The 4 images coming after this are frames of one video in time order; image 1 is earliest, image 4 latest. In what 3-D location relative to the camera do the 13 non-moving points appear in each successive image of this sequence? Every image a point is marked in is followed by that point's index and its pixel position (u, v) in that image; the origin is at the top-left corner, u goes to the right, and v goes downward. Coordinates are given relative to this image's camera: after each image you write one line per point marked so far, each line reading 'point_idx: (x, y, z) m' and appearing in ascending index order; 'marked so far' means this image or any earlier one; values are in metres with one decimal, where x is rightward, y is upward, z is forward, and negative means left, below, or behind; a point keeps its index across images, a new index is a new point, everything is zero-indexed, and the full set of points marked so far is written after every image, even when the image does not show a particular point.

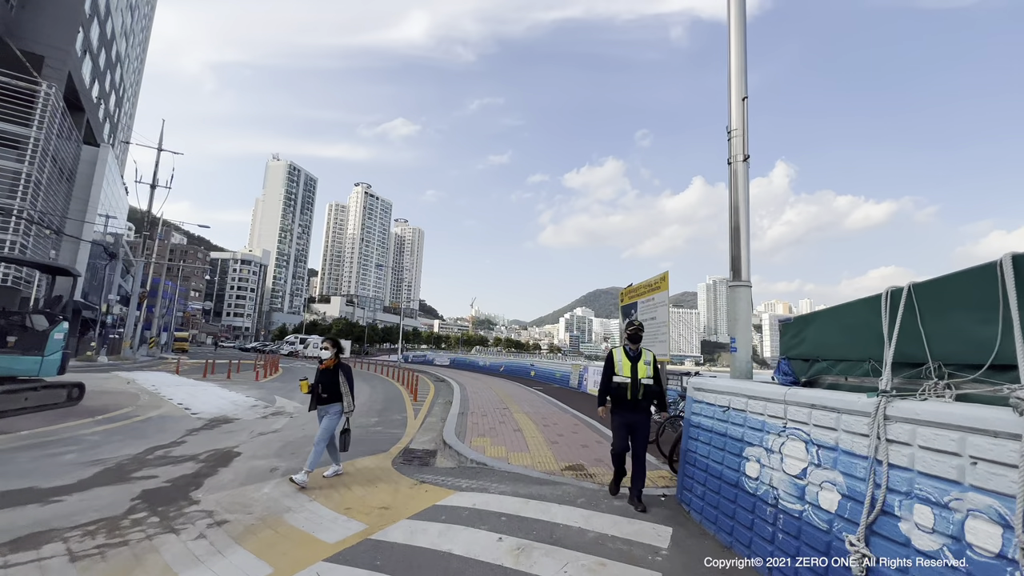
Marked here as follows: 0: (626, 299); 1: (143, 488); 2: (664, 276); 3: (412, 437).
0: (+3.6, -0.4, +14.1) m
1: (-4.3, -2.3, +5.3) m
2: (+4.0, +0.4, +11.7) m
3: (-2.1, -3.2, +9.7) m
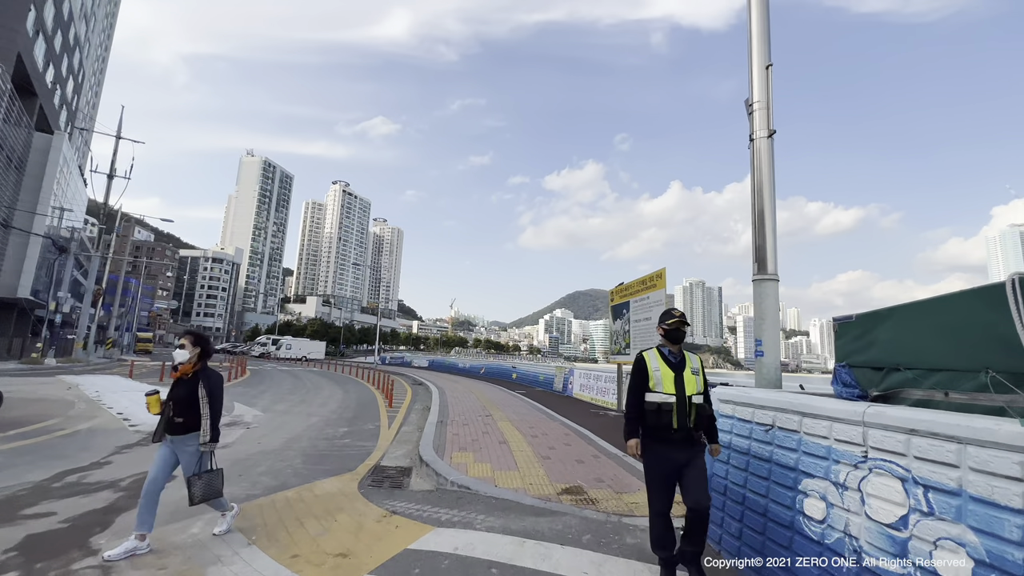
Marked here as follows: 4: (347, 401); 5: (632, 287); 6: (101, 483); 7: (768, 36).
0: (+3.1, -0.3, +13.3) m
1: (-4.4, -2.2, +4.1) m
2: (+3.6, +0.4, +10.9) m
3: (-2.4, -3.1, +8.6) m
4: (-6.0, -4.1, +16.0) m
5: (+3.3, 0.0, +12.1) m
6: (-5.1, -2.4, +5.6) m
7: (+3.4, +3.3, +5.9) m
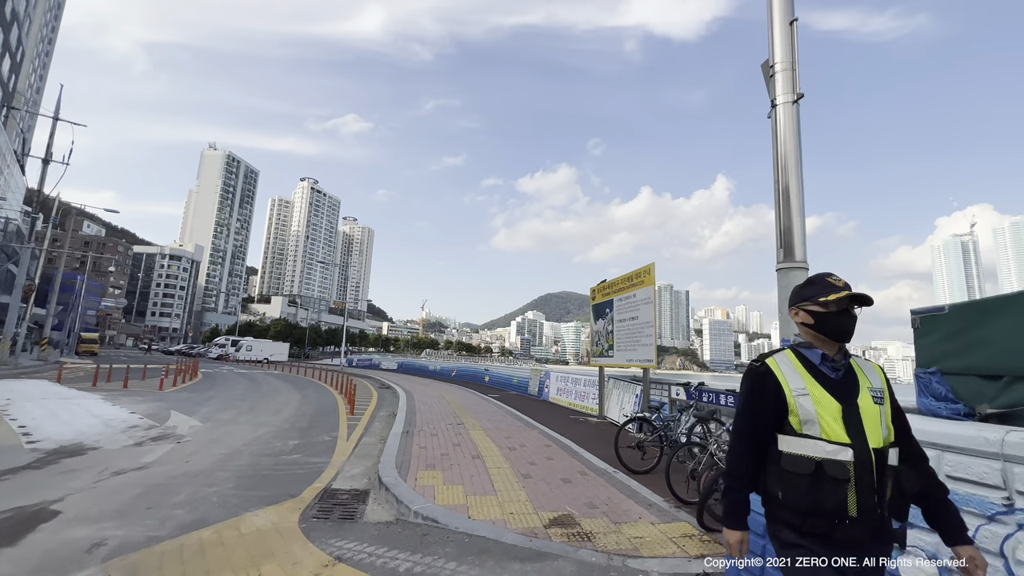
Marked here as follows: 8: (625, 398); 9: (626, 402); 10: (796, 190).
0: (+2.4, -0.3, +12.5) m
1: (-4.5, -2.0, +2.8) m
2: (+3.1, +0.5, +10.1) m
3: (-2.8, -3.0, +7.4) m
4: (-6.8, -3.9, +14.6) m
5: (+2.6, +0.1, +11.3) m
6: (-5.3, -2.2, +4.3) m
7: (+3.2, +3.4, +5.1) m
8: (+2.8, -2.7, +11.2) m
9: (+2.8, -2.8, +11.1) m
10: (+3.0, +1.0, +4.7) m
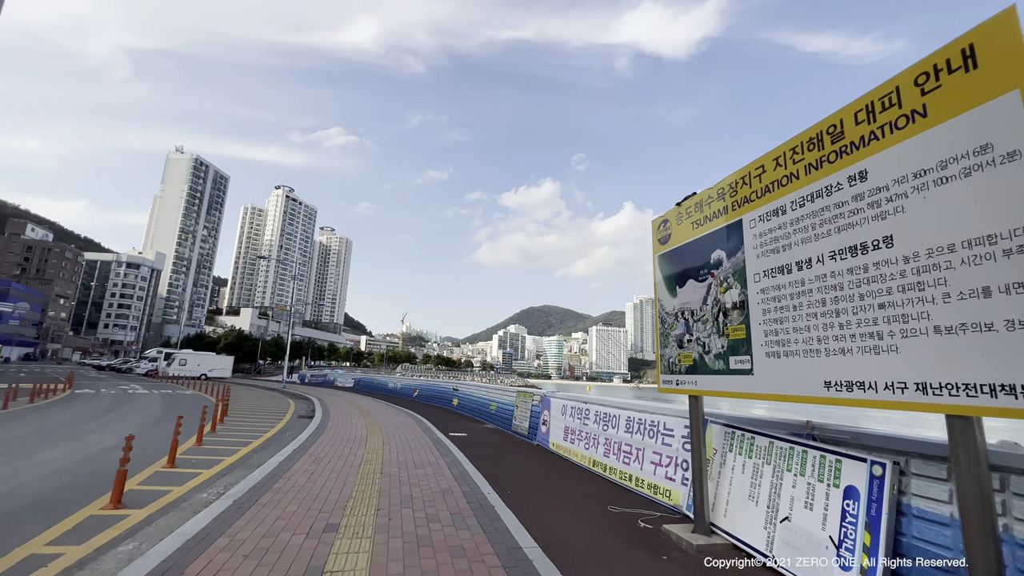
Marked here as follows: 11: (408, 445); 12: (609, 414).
0: (+2.0, +0.7, +5.3) m
1: (-4.5, -0.8, -4.6) m
2: (+2.8, +1.5, +3.0) m
3: (-3.0, -1.9, 0.0) m
4: (-7.3, -3.0, +7.0) m
5: (+2.3, +1.1, +4.2) m
6: (-5.4, -1.0, -3.3) m
7: (+3.1, +4.5, -1.9) m
8: (+2.5, -1.8, +3.9) m
9: (+2.5, -1.8, +3.9) m
10: (+2.9, +2.2, -2.4) m
11: (-2.3, -3.6, +10.2) m
12: (+1.6, -2.1, +7.7) m
